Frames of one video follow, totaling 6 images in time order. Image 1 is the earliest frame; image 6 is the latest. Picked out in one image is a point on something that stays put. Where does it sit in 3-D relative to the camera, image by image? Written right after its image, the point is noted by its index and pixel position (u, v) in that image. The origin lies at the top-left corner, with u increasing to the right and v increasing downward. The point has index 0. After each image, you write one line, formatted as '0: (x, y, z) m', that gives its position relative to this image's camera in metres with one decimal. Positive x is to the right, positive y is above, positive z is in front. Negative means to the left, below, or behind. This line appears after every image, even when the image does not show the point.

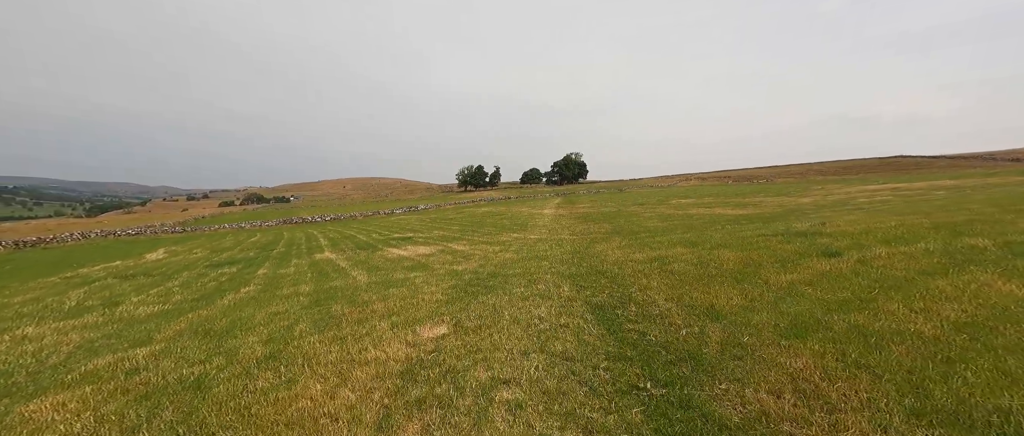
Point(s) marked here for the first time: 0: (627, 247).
0: (+4.4, -1.1, +12.2) m
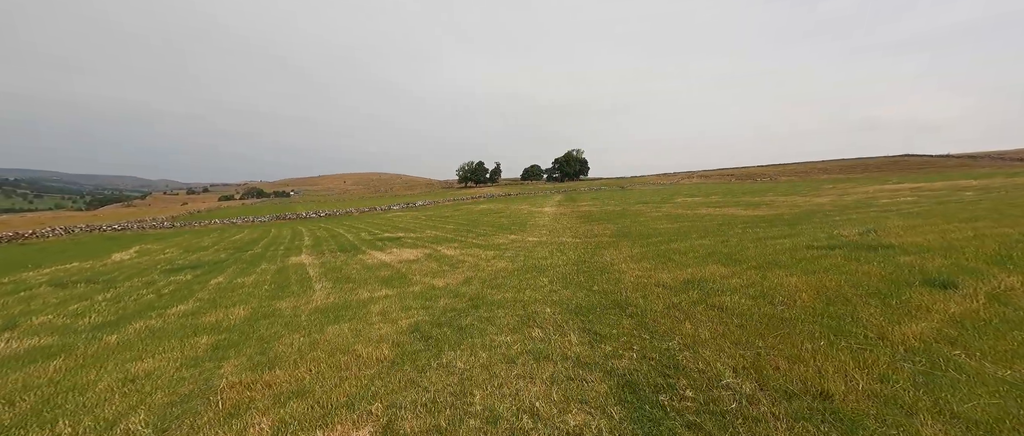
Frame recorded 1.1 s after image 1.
0: (+4.1, -1.3, +10.2) m
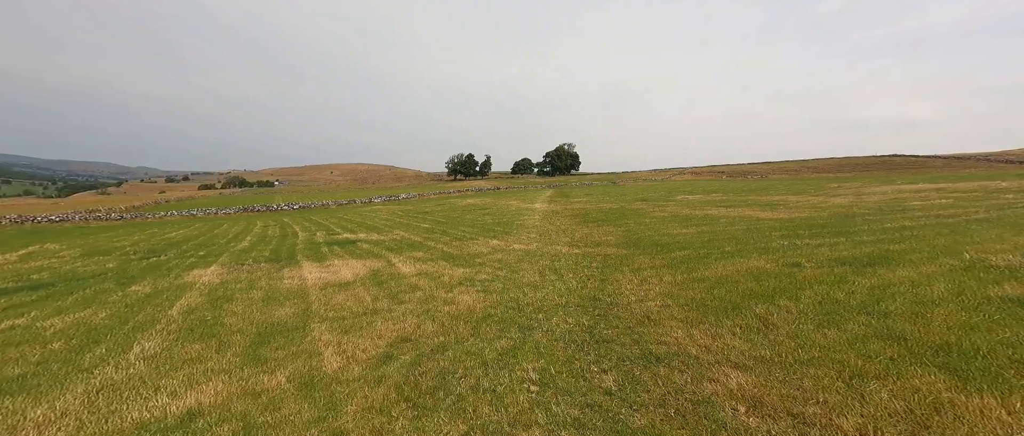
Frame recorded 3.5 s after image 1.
0: (+3.5, -1.6, +6.0) m
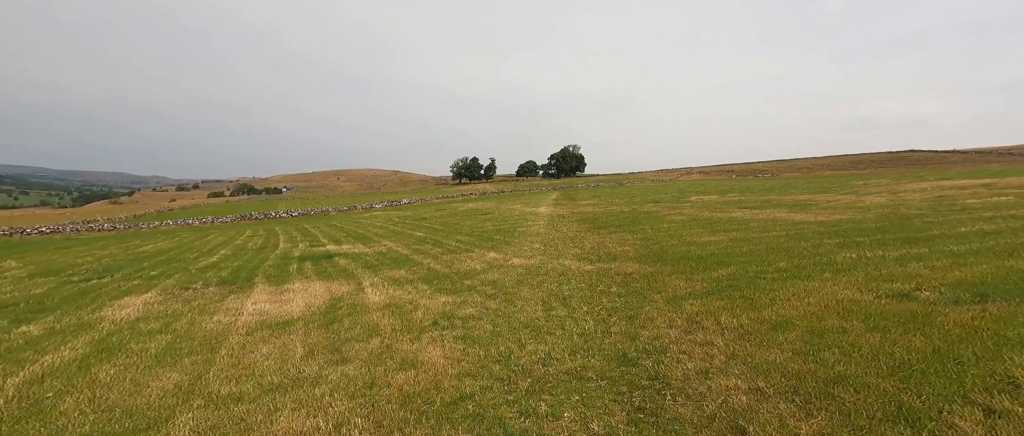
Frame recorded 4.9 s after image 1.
0: (+3.3, -1.9, +3.3) m
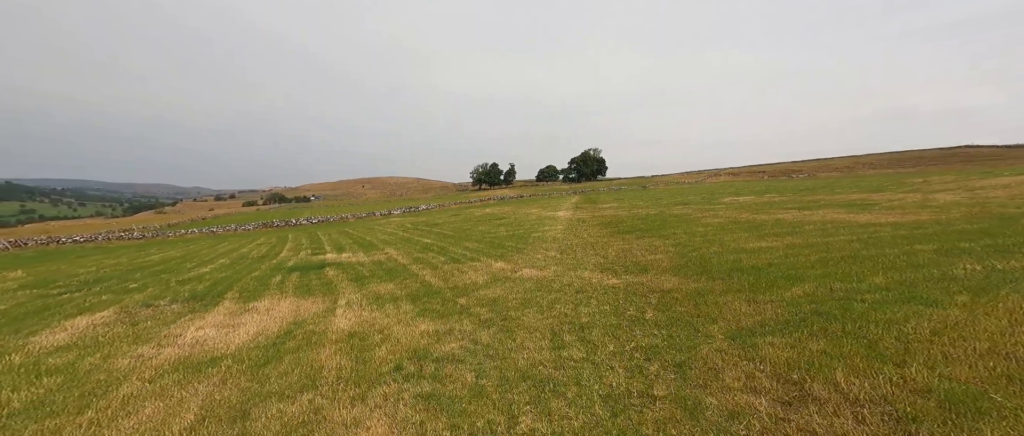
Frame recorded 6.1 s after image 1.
0: (+2.9, -1.8, +0.9) m
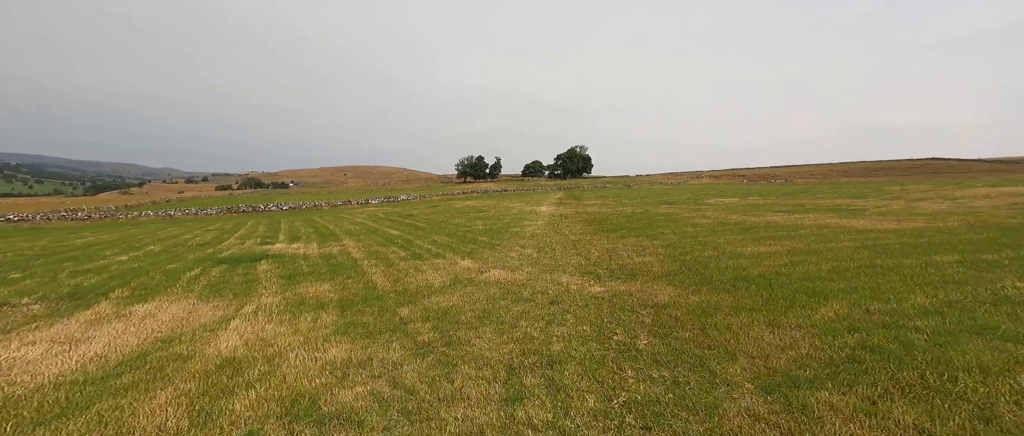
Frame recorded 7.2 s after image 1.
0: (+2.4, -1.8, -0.8) m
